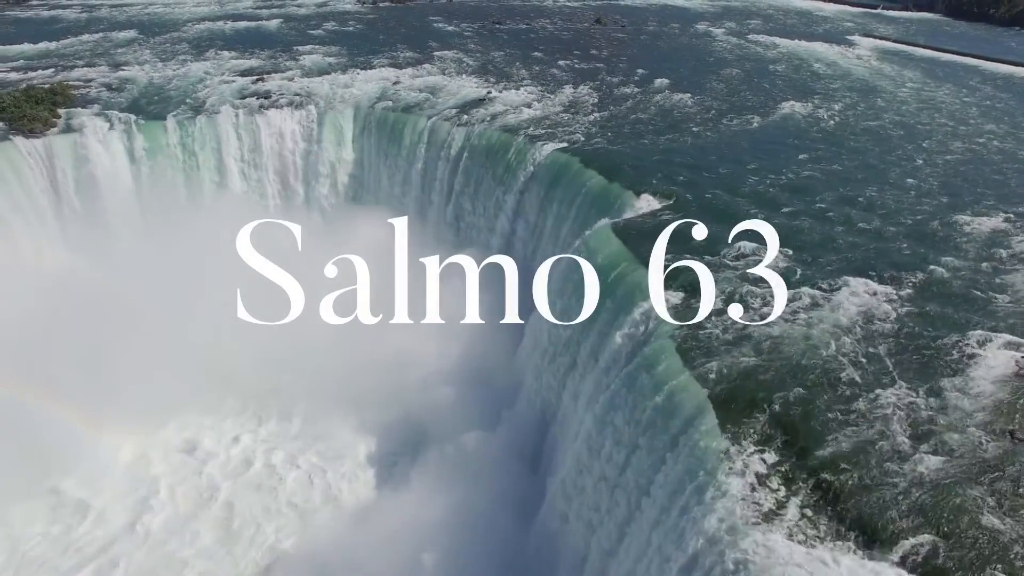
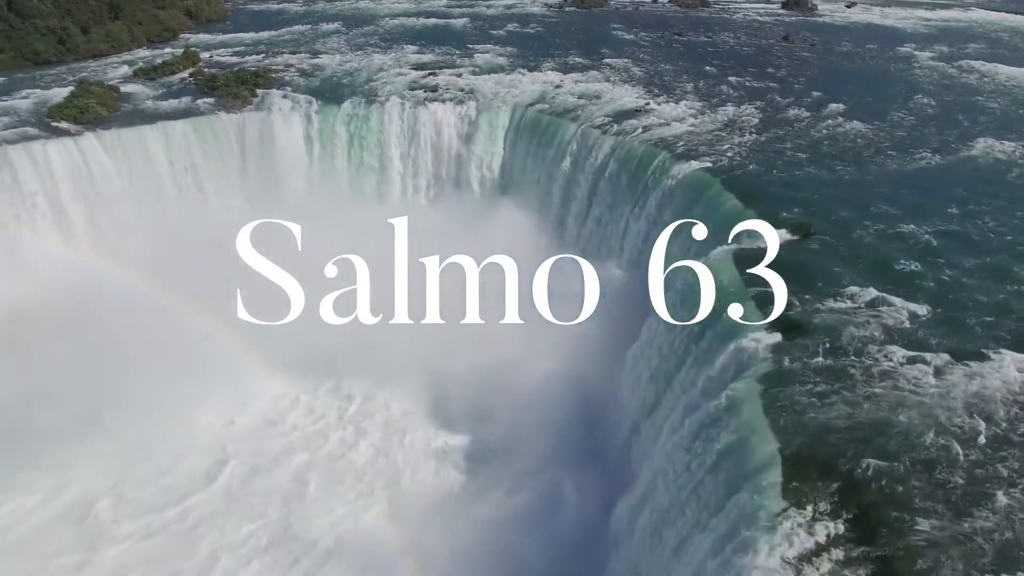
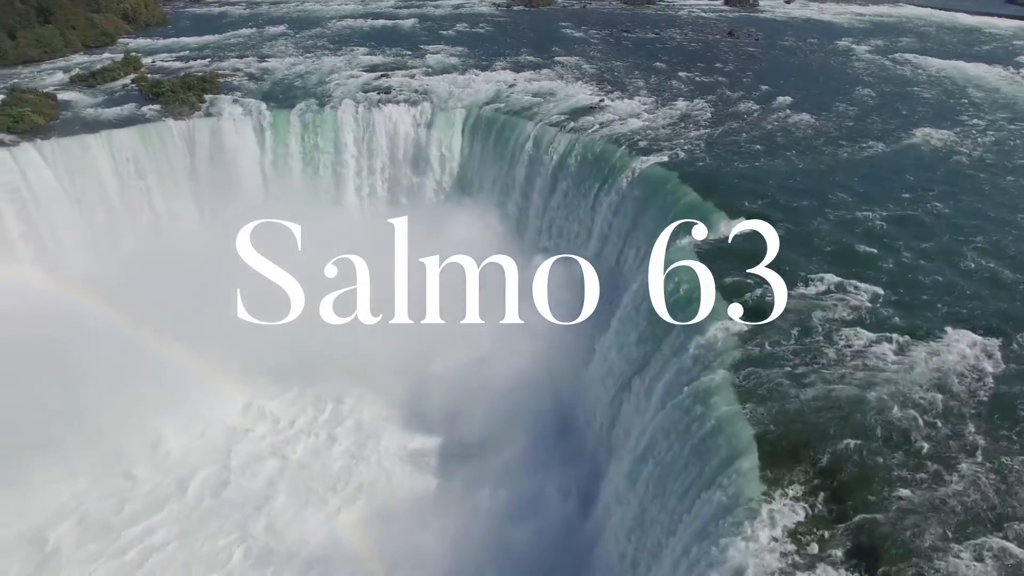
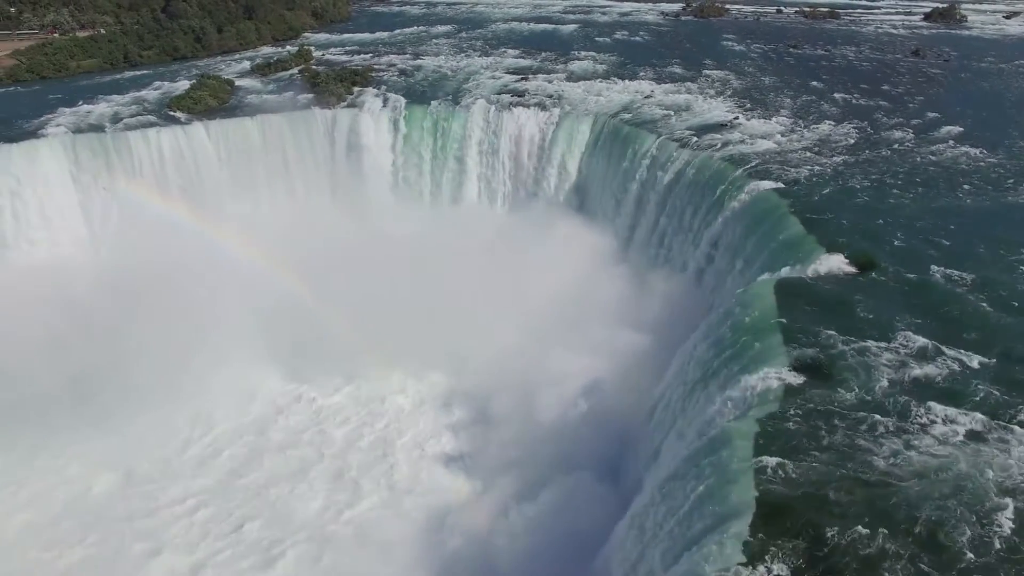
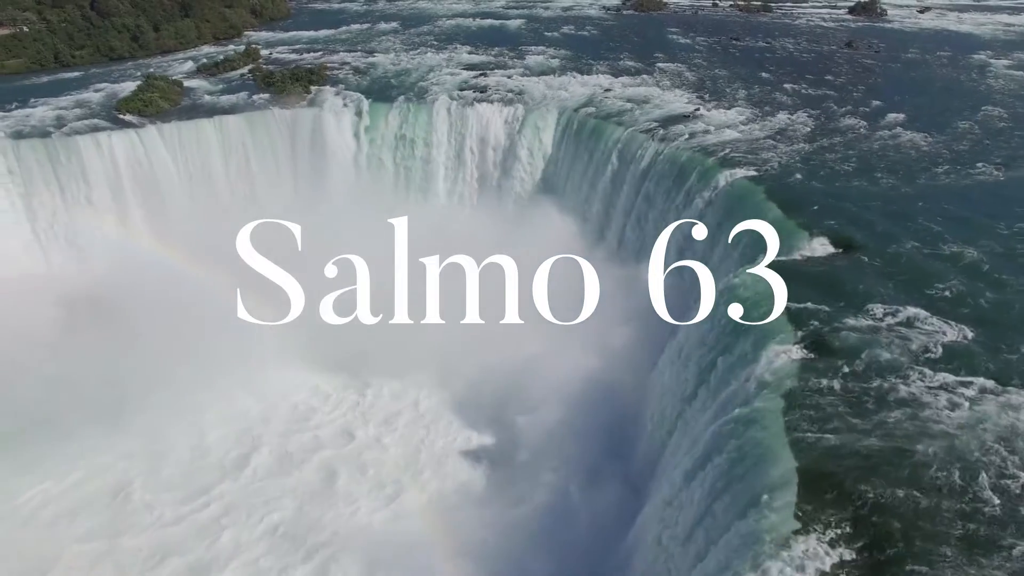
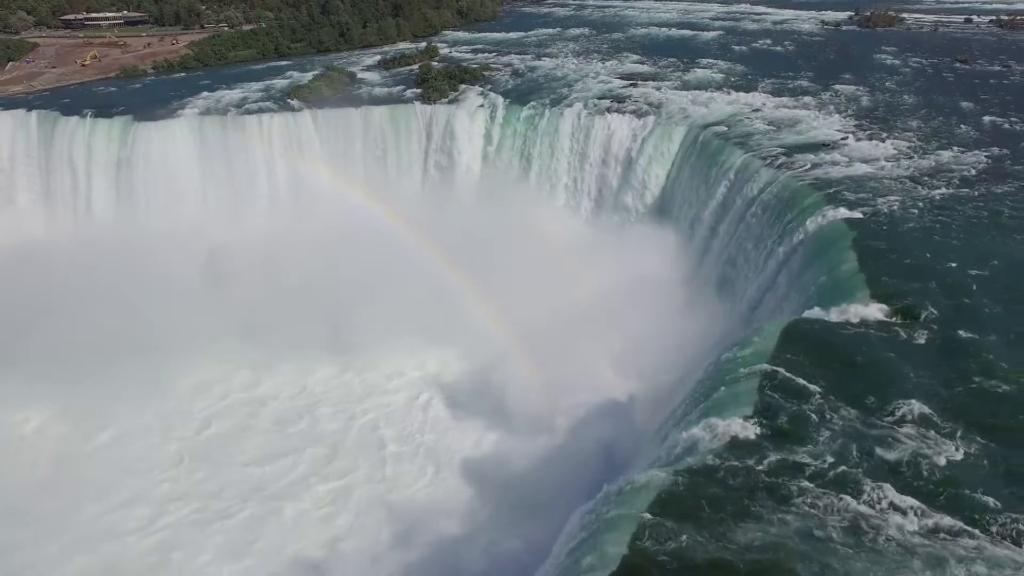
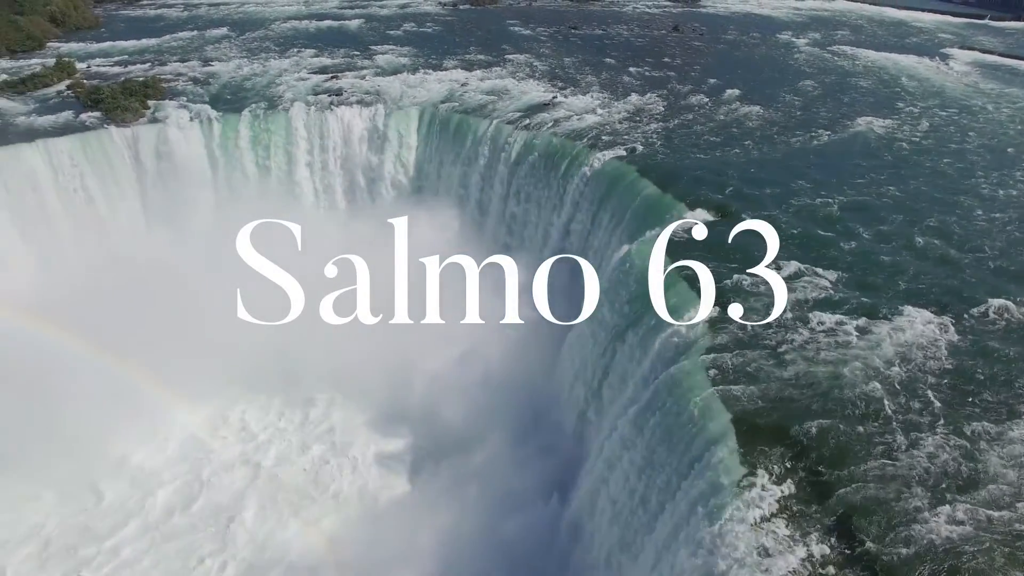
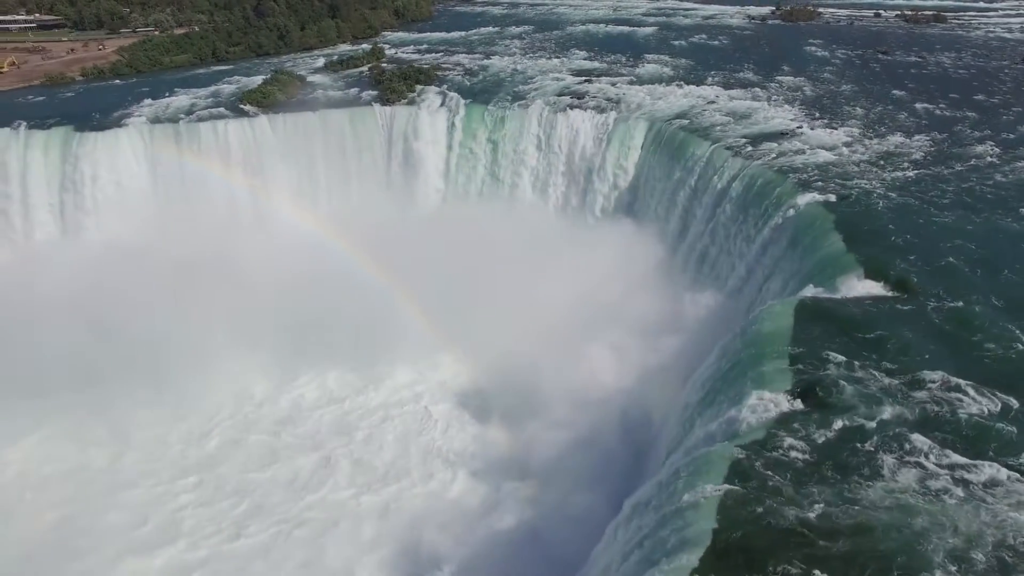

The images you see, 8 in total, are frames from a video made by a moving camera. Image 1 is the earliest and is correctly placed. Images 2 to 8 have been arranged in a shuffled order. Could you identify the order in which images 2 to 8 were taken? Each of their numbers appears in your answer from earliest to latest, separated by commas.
7, 3, 2, 5, 4, 8, 6
